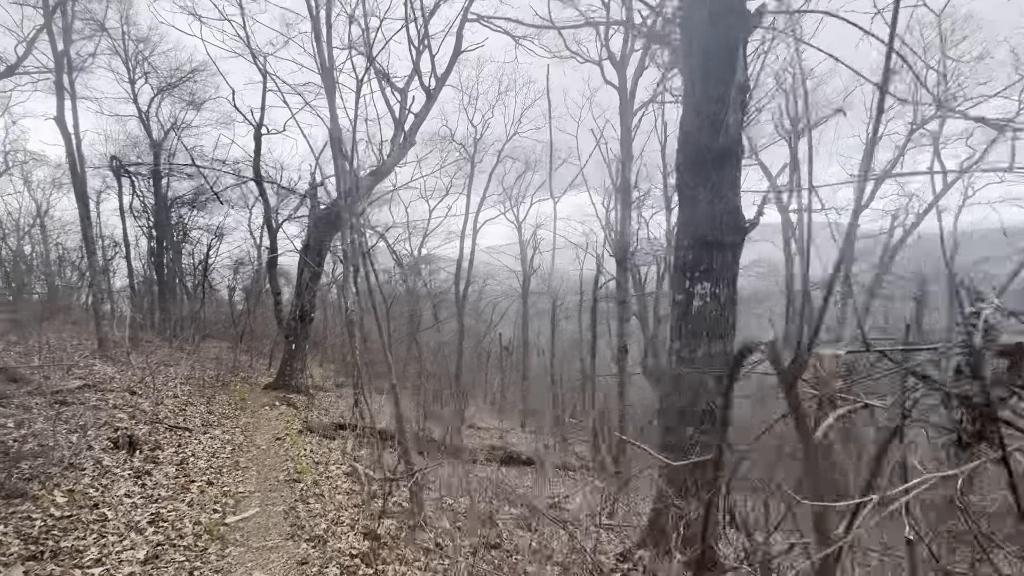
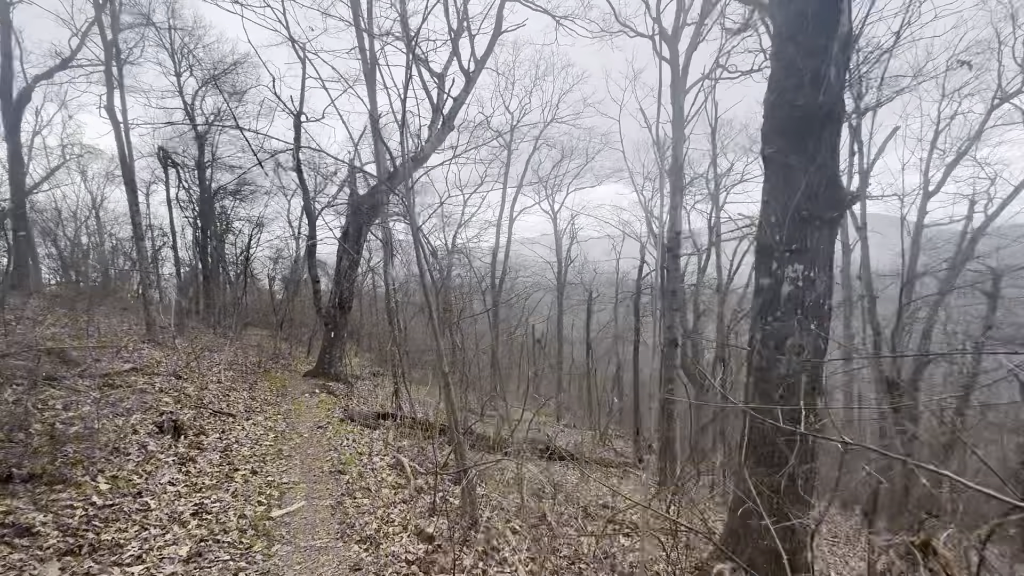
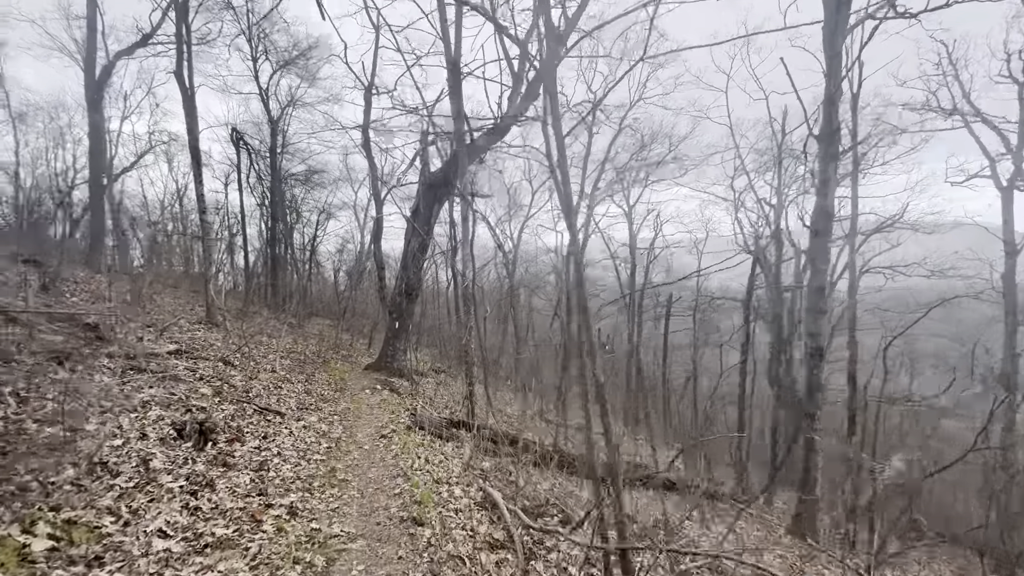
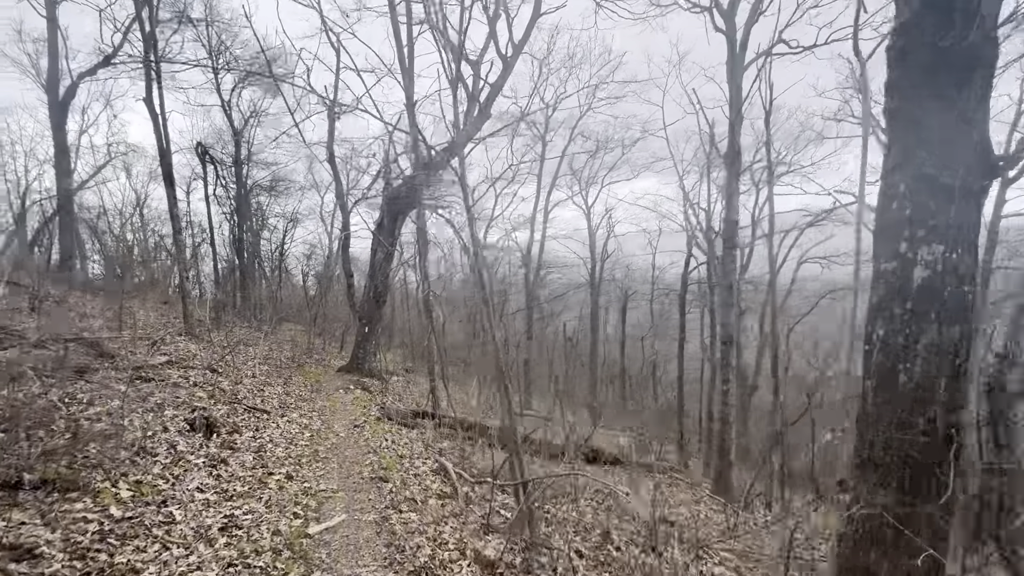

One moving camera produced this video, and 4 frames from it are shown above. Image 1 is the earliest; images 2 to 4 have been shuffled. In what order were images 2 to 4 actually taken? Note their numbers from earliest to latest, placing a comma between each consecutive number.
2, 4, 3
